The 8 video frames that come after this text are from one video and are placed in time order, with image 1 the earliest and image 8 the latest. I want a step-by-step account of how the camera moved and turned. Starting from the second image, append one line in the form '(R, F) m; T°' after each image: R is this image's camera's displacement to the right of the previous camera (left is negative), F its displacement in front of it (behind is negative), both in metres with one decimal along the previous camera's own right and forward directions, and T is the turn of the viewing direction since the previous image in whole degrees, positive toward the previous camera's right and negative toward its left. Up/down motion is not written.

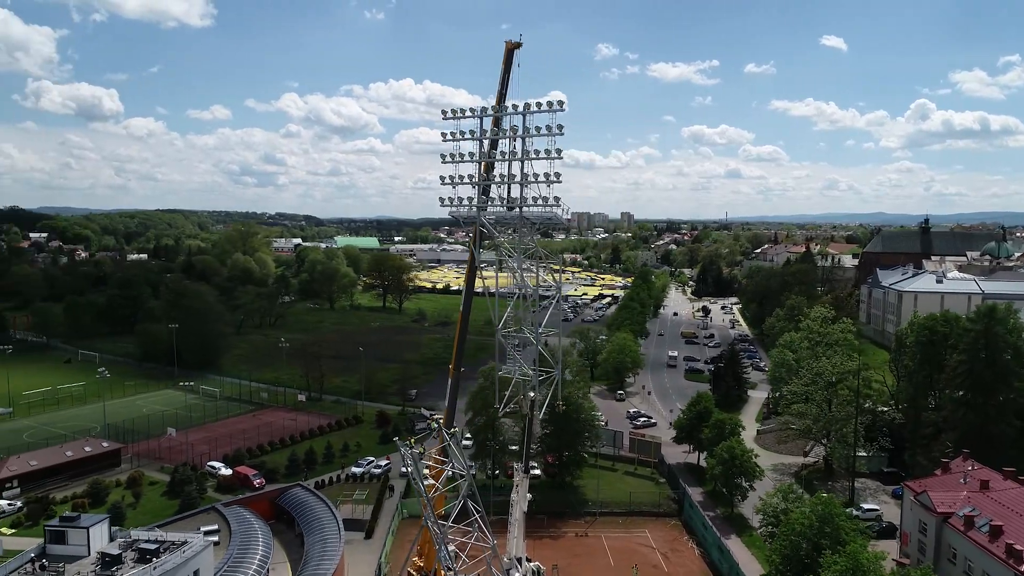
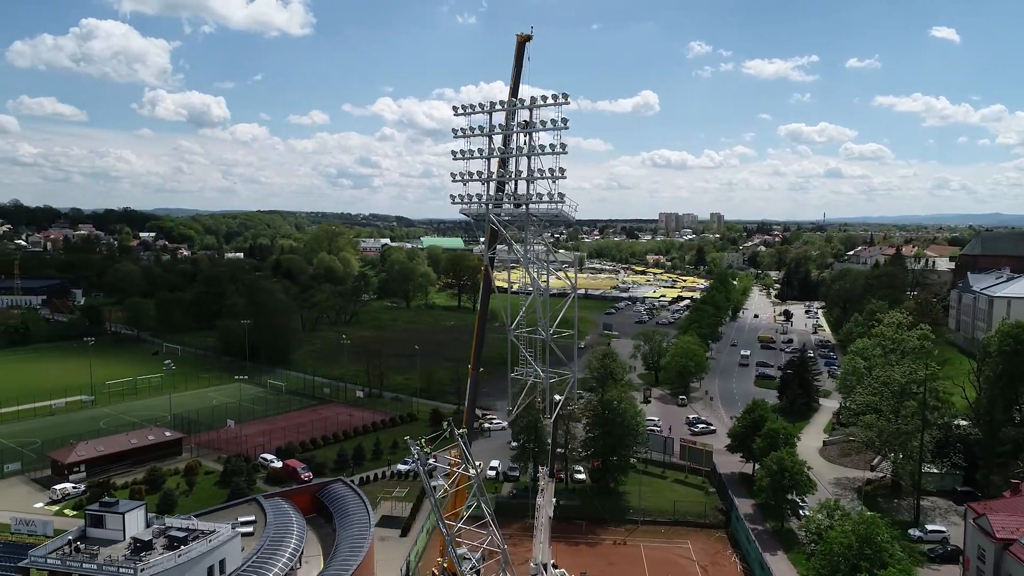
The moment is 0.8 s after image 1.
(+1.7, +0.6) m; -7°
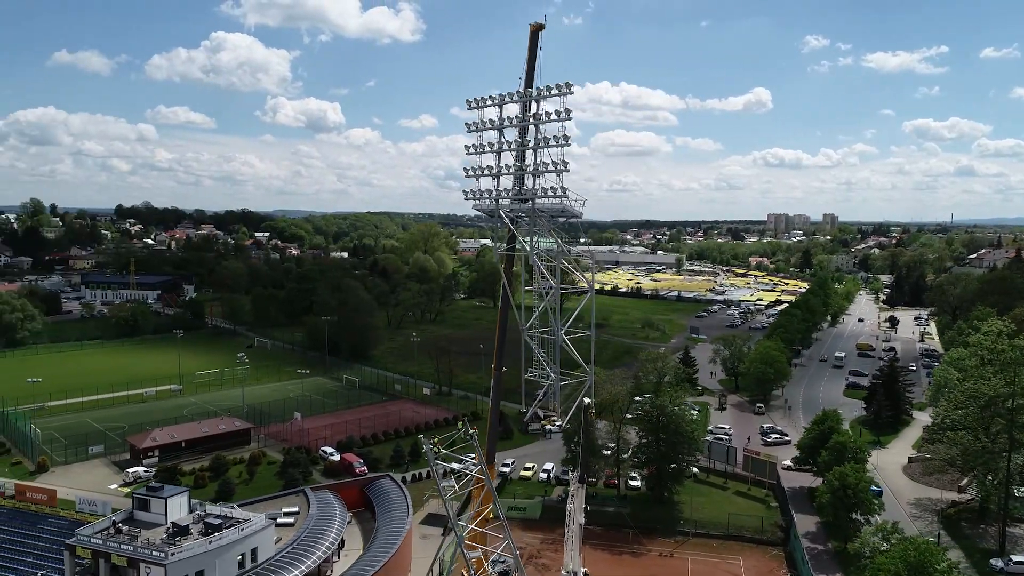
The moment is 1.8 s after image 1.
(+2.0, +0.7) m; -8°
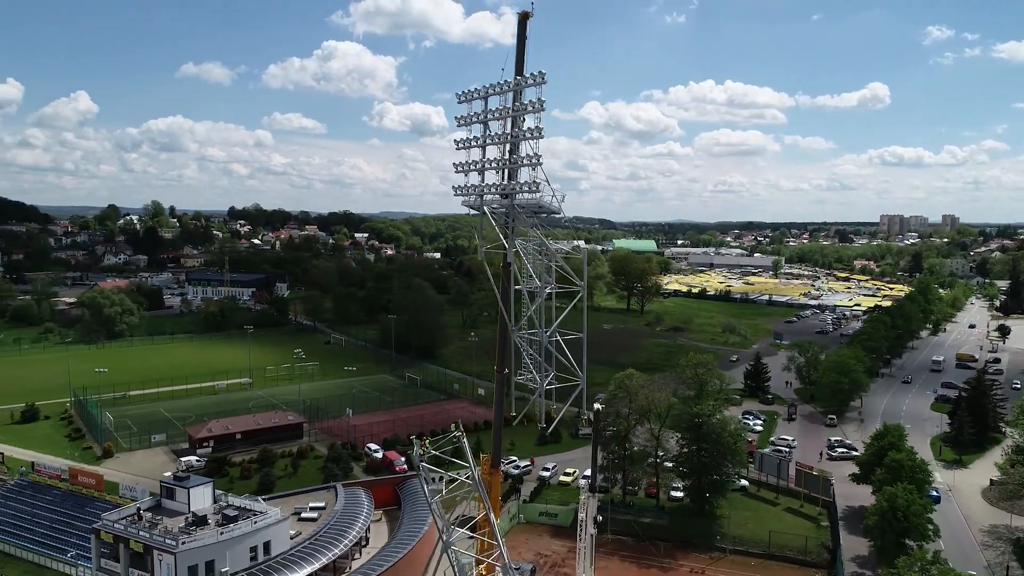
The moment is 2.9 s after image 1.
(+2.3, +0.8) m; -7°
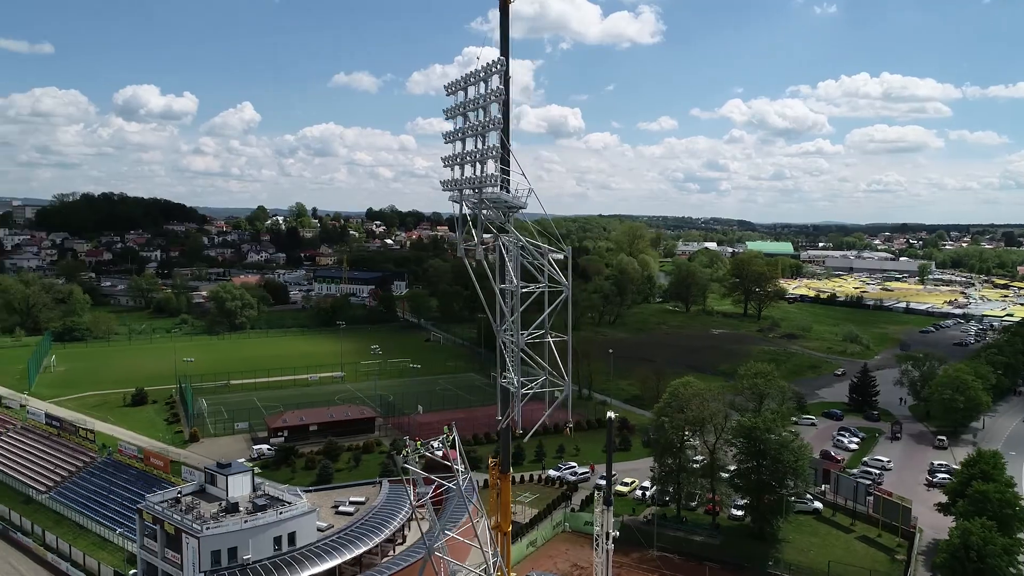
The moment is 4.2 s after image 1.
(+3.0, +1.0) m; -10°
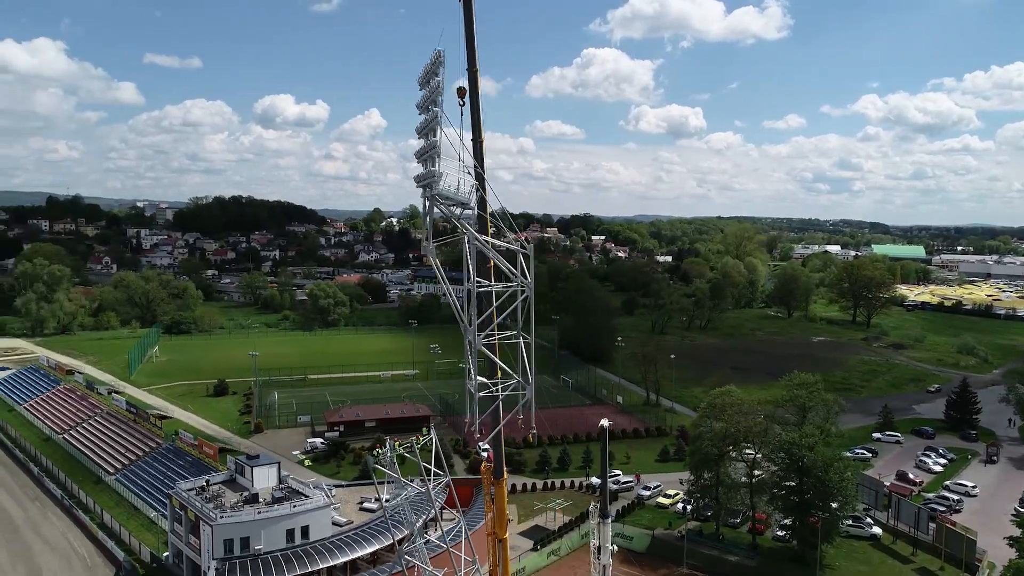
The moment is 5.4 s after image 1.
(+2.9, +0.8) m; -9°
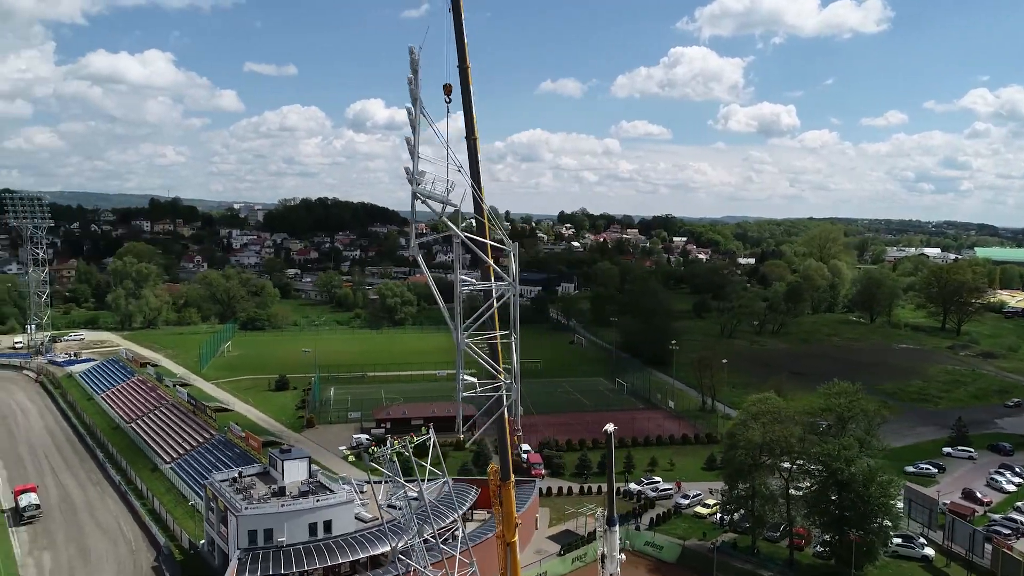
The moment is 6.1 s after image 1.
(+1.8, +0.4) m; -6°
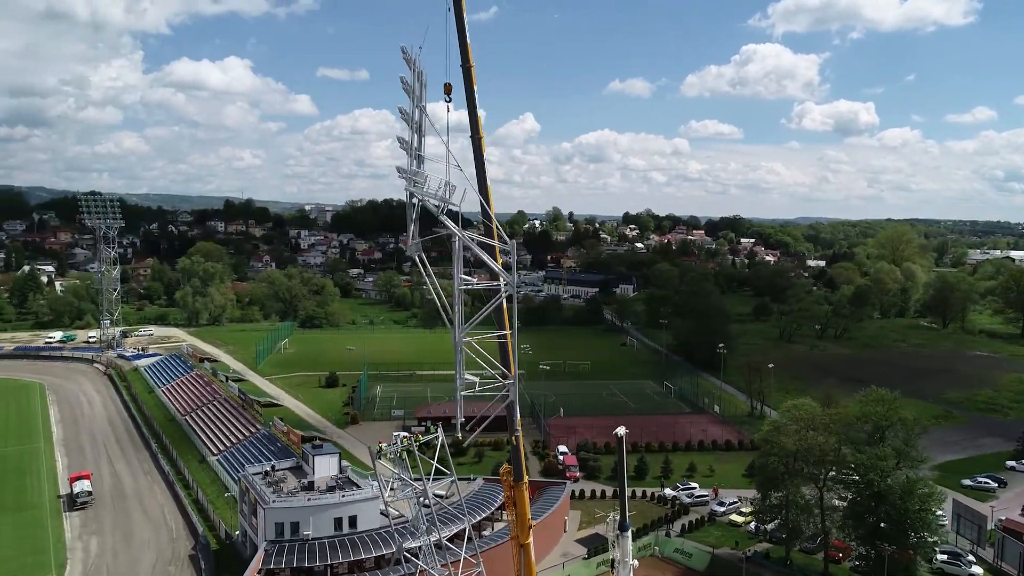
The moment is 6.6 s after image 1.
(+1.2, +0.2) m; -5°
